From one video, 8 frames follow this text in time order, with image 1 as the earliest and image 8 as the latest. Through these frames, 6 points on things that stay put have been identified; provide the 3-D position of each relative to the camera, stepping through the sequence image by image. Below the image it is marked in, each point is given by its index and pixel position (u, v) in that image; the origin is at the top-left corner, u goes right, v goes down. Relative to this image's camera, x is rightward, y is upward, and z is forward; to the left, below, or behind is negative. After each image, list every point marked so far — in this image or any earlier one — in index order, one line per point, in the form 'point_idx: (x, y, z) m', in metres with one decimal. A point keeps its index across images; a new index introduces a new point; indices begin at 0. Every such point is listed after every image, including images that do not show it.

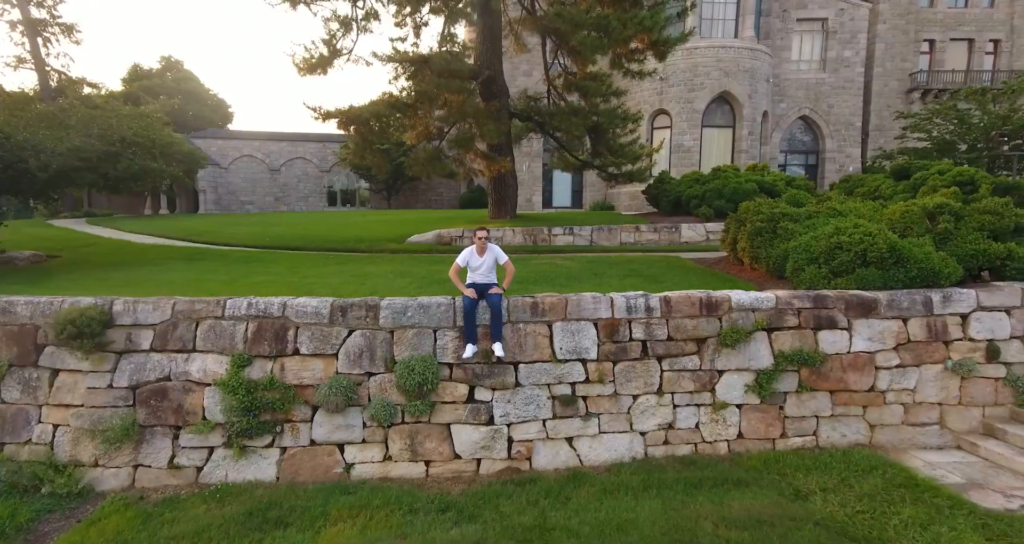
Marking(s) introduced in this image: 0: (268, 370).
0: (-2.0, -0.8, +3.8) m
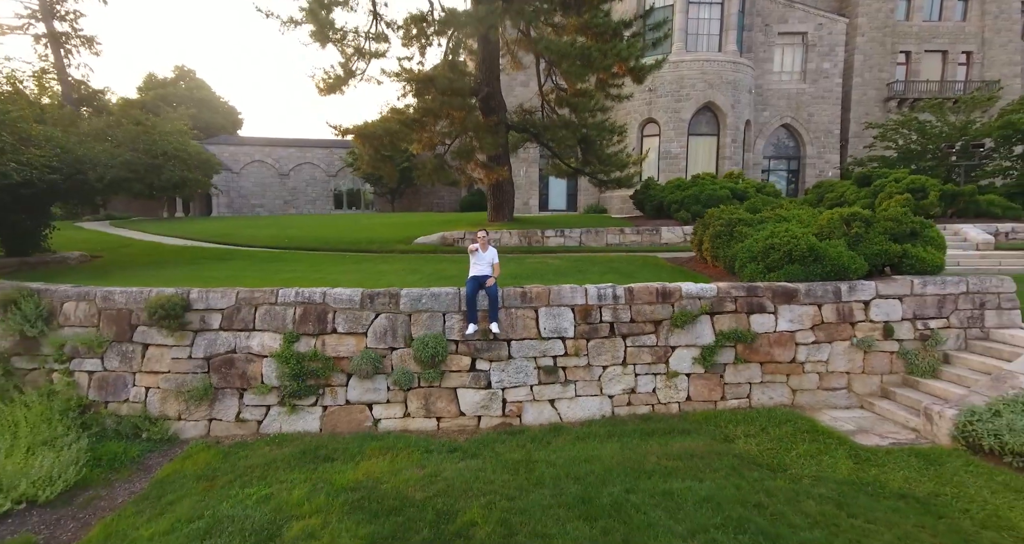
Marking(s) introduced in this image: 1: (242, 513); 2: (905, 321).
0: (-2.1, -0.8, +4.9) m
1: (-2.1, -1.9, +3.7) m
2: (+4.4, -0.5, +5.1) m
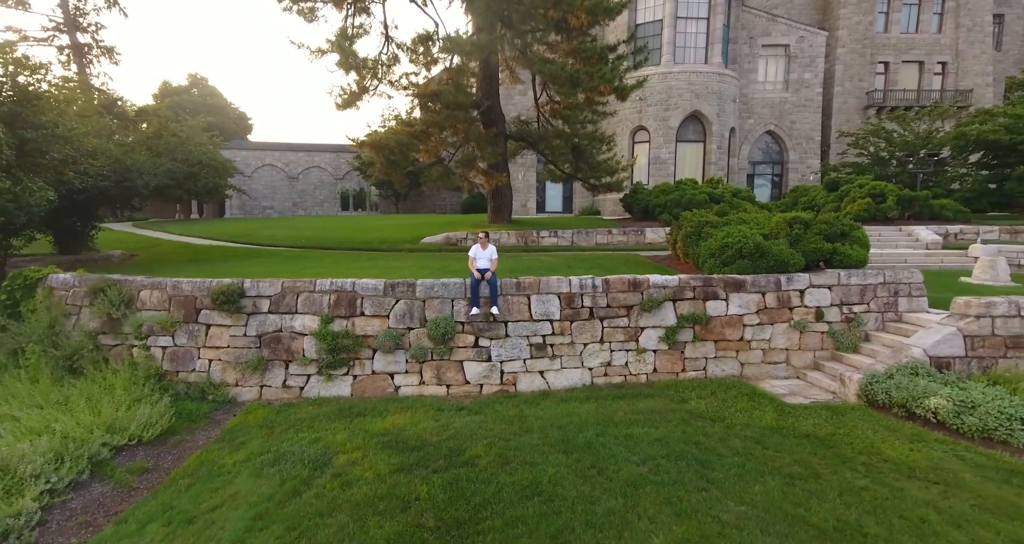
0: (-2.2, -0.7, +6.0) m
1: (-2.2, -1.8, +4.7) m
2: (+4.3, -0.4, +6.2) m
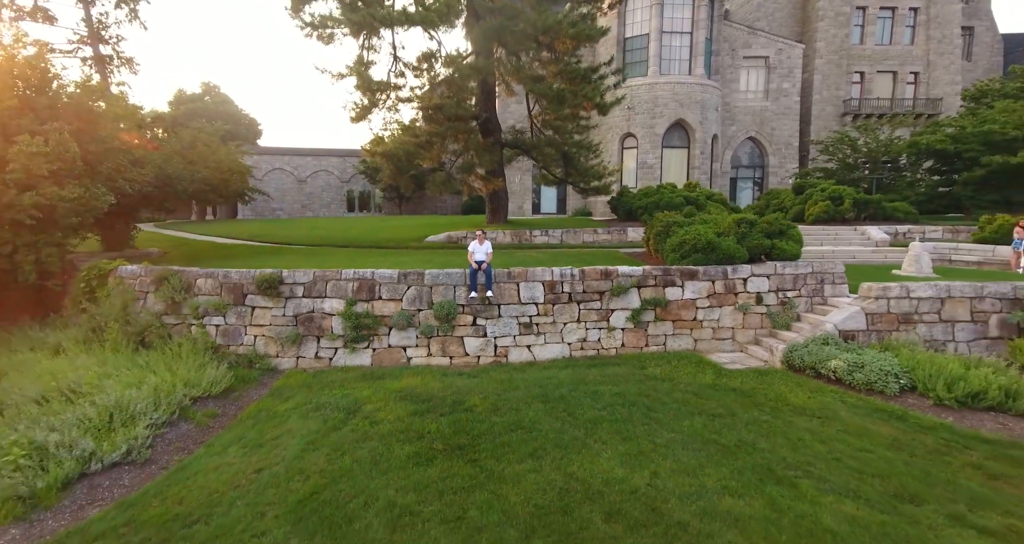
0: (-2.3, -0.5, +7.3) m
1: (-2.3, -1.7, +6.0) m
2: (+4.2, -0.3, +7.5) m
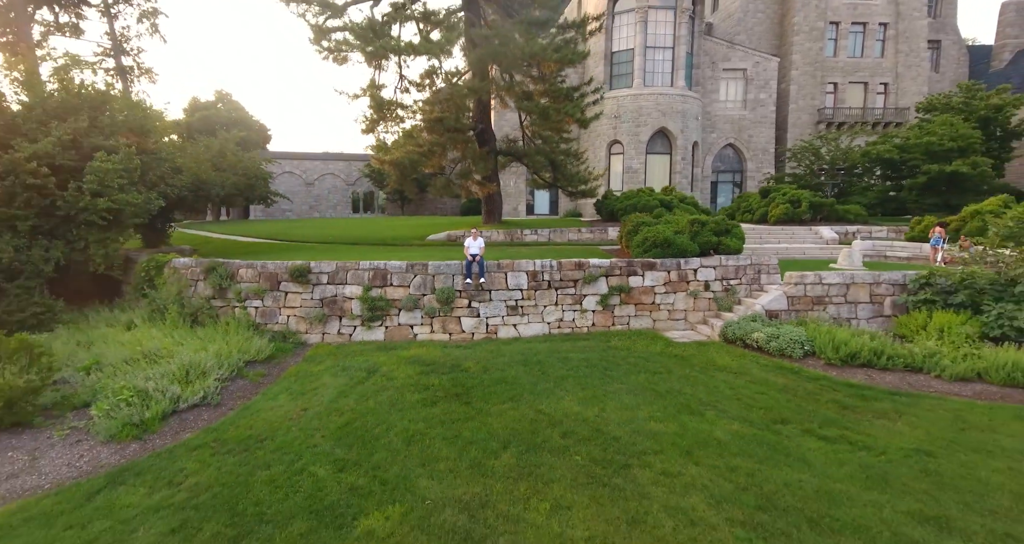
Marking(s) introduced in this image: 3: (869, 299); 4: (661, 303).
0: (-2.5, -0.4, +8.8) m
1: (-2.5, -1.5, +7.5) m
2: (+4.0, -0.2, +9.0) m
3: (+6.1, -0.5, +8.0) m
4: (+2.9, -0.6, +9.1) m
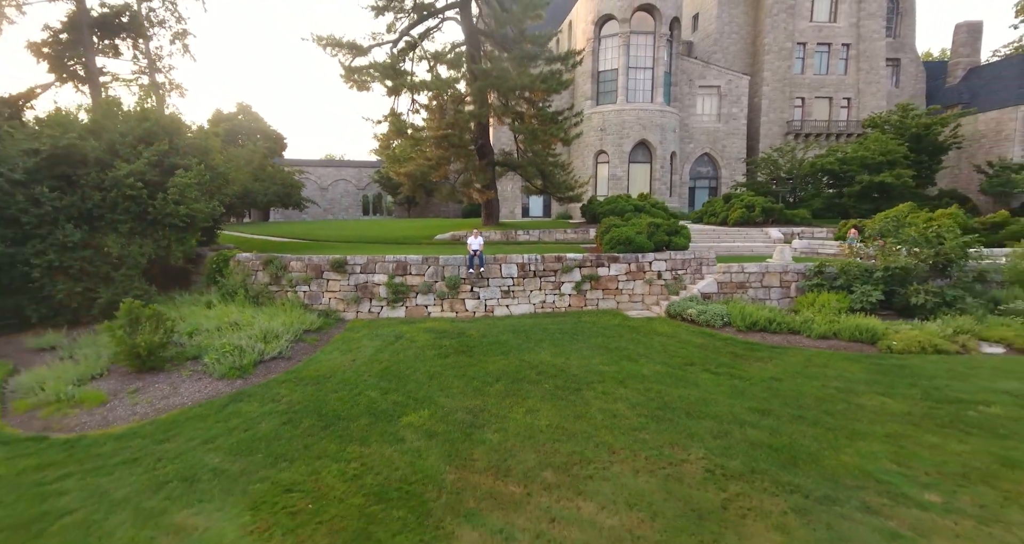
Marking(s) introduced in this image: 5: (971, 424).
0: (-2.7, -0.2, +11.2) m
1: (-2.7, -1.3, +9.9) m
2: (+3.8, 0.0, +11.4) m
3: (+5.9, -0.3, +10.4) m
4: (+2.7, -0.4, +11.5) m
5: (+5.6, -1.9, +5.7) m
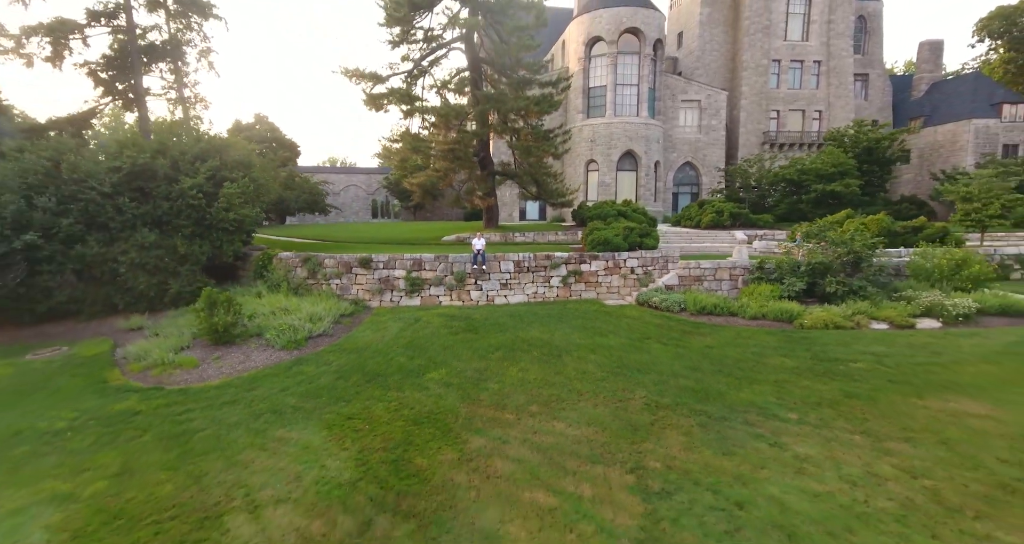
0: (-2.7, -0.1, +13.4) m
1: (-2.7, -1.2, +12.2) m
2: (+3.8, +0.2, +13.7) m
3: (+5.8, -0.2, +12.6) m
4: (+2.7, -0.3, +13.7) m
5: (+5.5, -1.7, +8.0) m
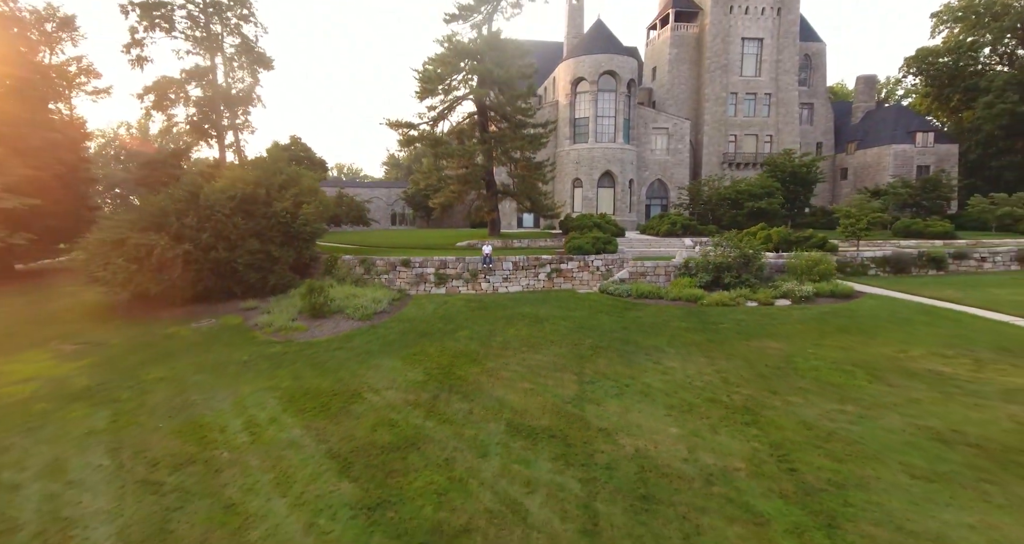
0: (-2.8, 0.0, +18.5) m
1: (-2.8, -1.1, +17.3) m
2: (+3.7, +0.2, +18.8) m
3: (+5.8, -0.1, +17.7) m
4: (+2.6, -0.2, +18.8) m
5: (+5.5, -1.6, +13.1) m
